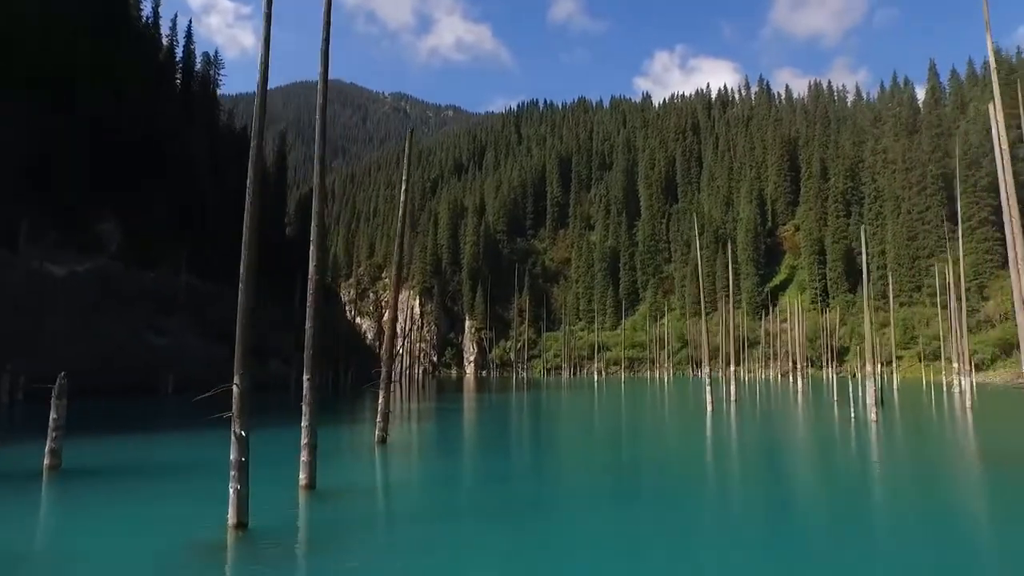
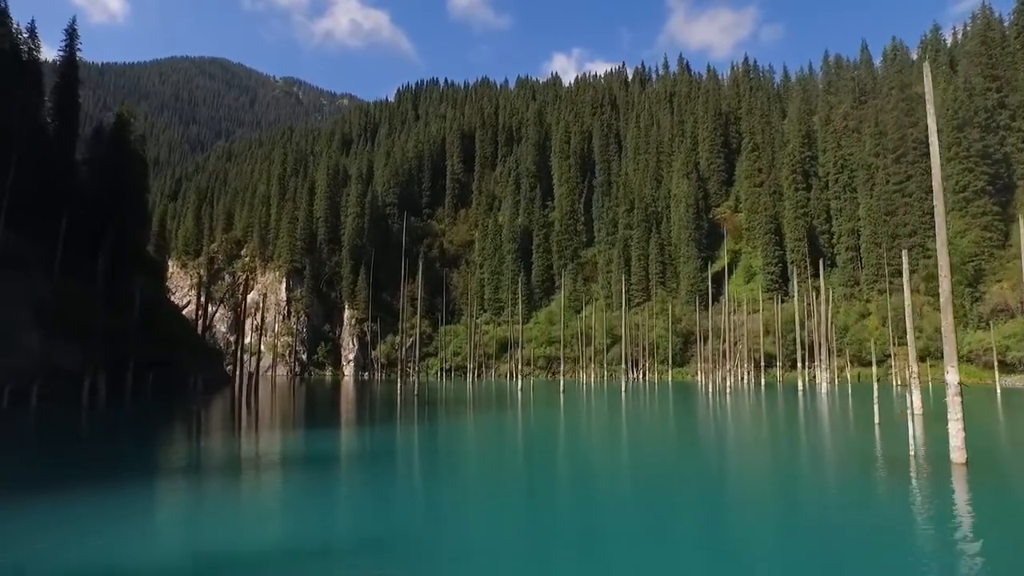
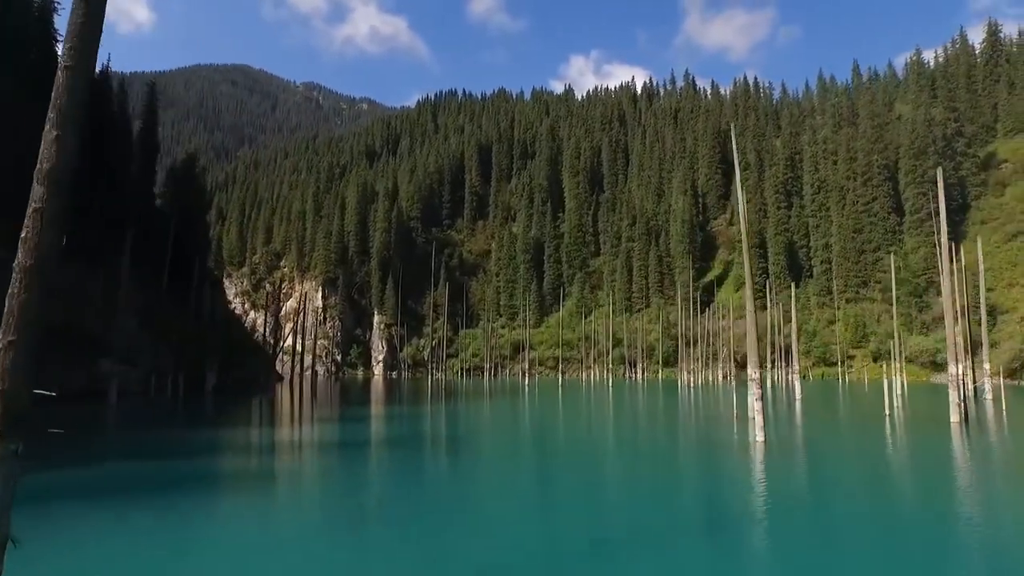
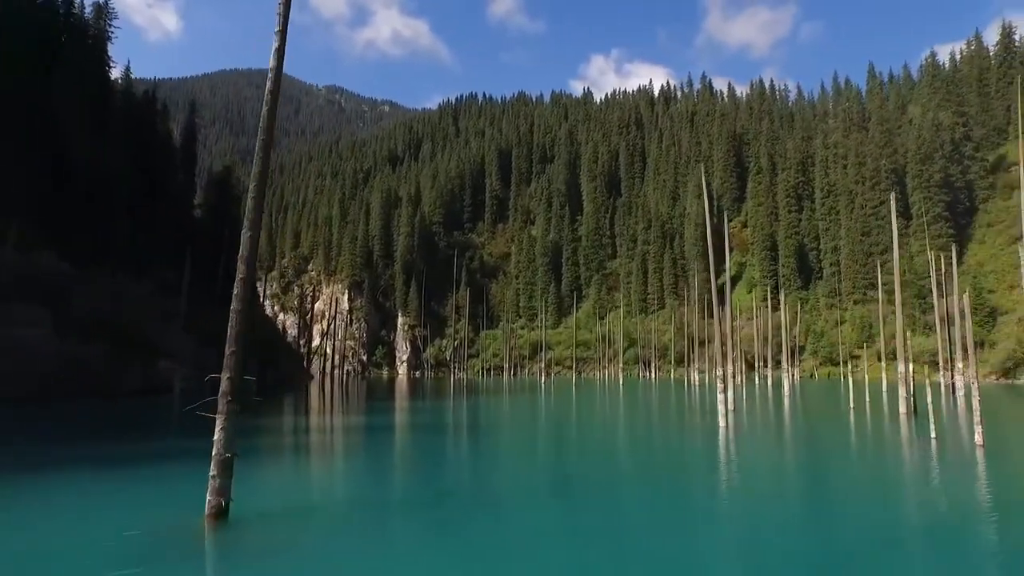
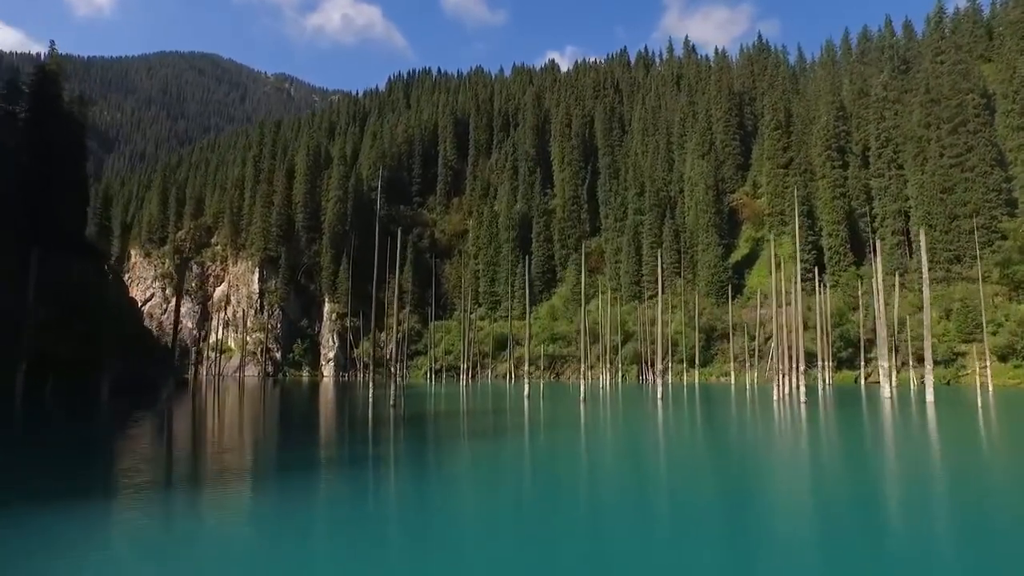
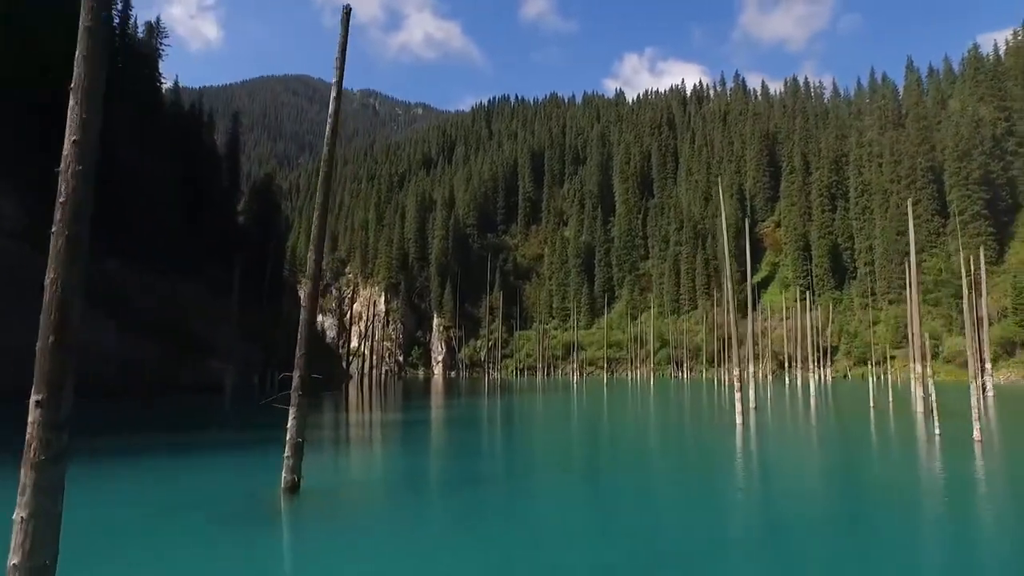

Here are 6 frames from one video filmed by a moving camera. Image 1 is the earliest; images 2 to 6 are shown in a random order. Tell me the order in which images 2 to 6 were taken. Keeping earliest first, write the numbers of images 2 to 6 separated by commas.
6, 4, 3, 2, 5
